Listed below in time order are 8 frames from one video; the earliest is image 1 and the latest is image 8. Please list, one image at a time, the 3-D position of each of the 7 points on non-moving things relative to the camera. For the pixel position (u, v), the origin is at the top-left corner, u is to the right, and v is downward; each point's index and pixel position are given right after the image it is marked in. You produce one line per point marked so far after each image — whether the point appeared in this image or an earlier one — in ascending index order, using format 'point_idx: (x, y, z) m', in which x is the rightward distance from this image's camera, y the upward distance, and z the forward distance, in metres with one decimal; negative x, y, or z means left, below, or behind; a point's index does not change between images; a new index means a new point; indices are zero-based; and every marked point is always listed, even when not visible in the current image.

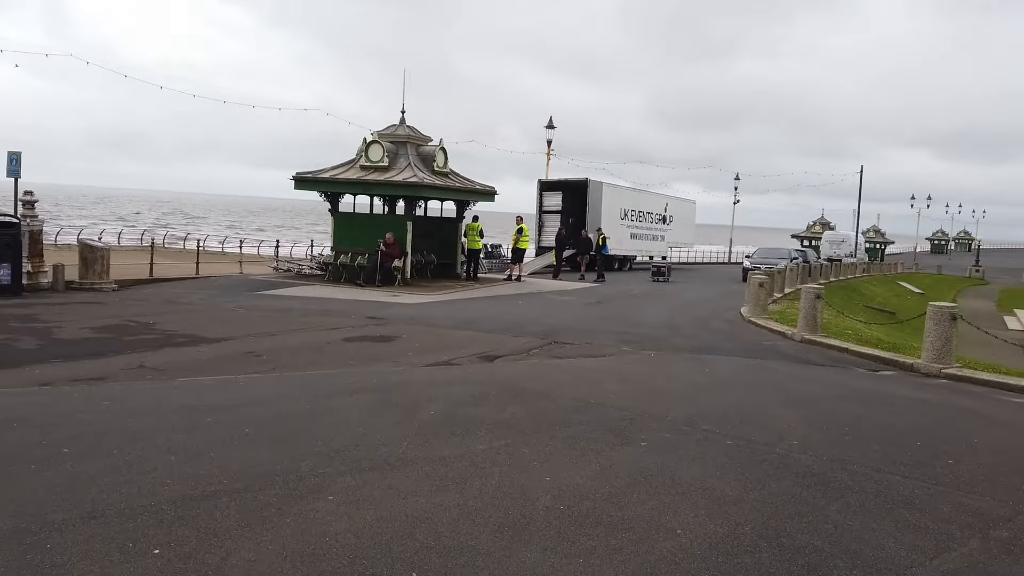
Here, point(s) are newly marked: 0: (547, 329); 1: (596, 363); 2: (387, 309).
0: (+0.6, -0.7, +13.0) m
1: (+1.1, -1.0, +9.8) m
2: (-2.5, -0.4, +15.2) m
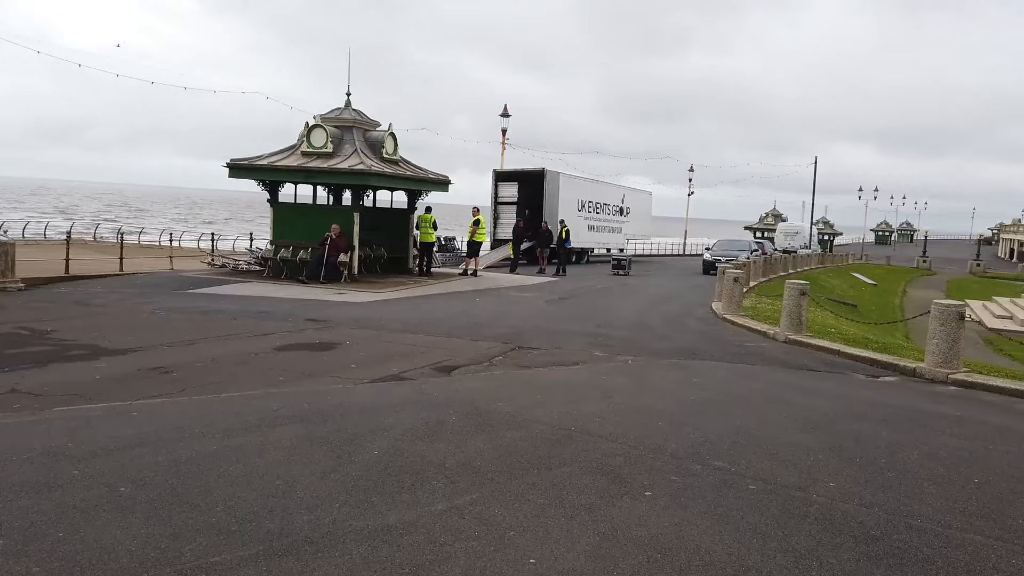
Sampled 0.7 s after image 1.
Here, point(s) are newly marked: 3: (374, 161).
0: (-0.1, -0.7, +11.7) m
1: (+0.6, -1.0, +8.5) m
2: (-3.3, -0.4, +13.7) m
3: (-3.6, +3.3, +19.4) m
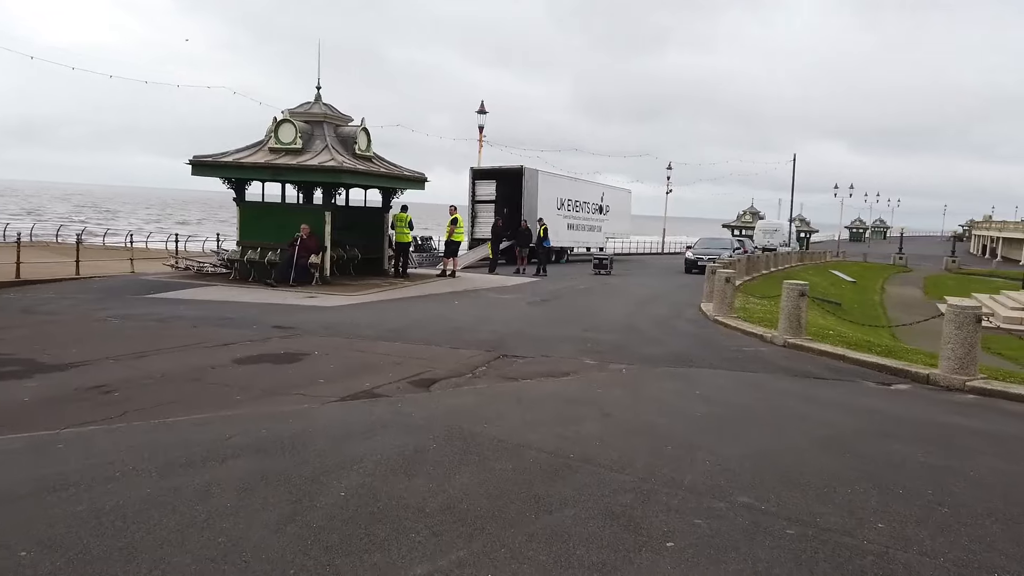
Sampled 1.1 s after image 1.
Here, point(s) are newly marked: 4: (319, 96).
0: (-0.3, -0.7, +10.9) m
1: (+0.5, -1.0, +7.7) m
2: (-3.6, -0.5, +12.9) m
3: (-4.1, +3.2, +18.5) m
4: (-5.0, +5.0, +19.5) m
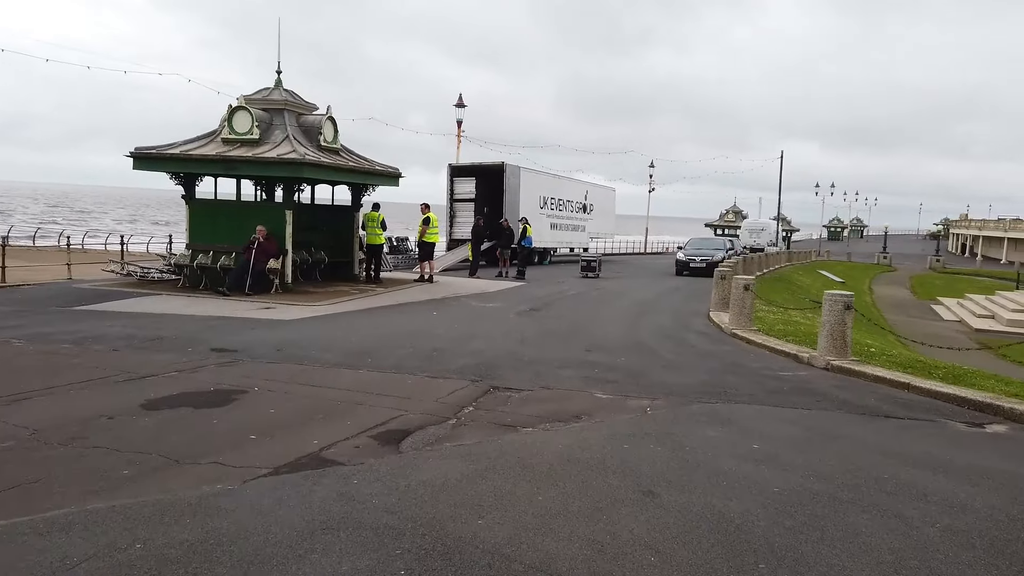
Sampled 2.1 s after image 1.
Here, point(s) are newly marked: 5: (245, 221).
0: (-0.4, -0.9, +9.0) m
1: (+0.5, -1.2, +5.9) m
2: (-3.8, -0.7, +10.8) m
3: (-4.5, +3.0, +16.4) m
4: (-5.4, +4.8, +17.5) m
5: (-5.8, +1.4, +16.2) m
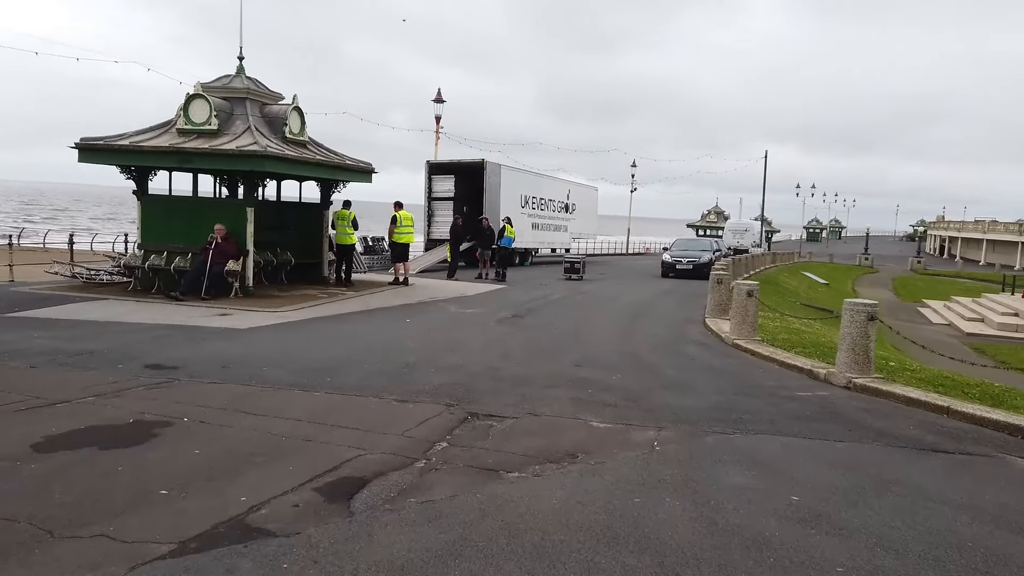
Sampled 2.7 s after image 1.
0: (-0.6, -1.0, +7.8) m
1: (+0.3, -1.3, +4.7) m
2: (-4.0, -0.7, +9.6) m
3: (-4.8, +3.0, +15.2) m
4: (-5.8, +4.7, +16.2) m
5: (-6.1, +1.4, +14.9) m
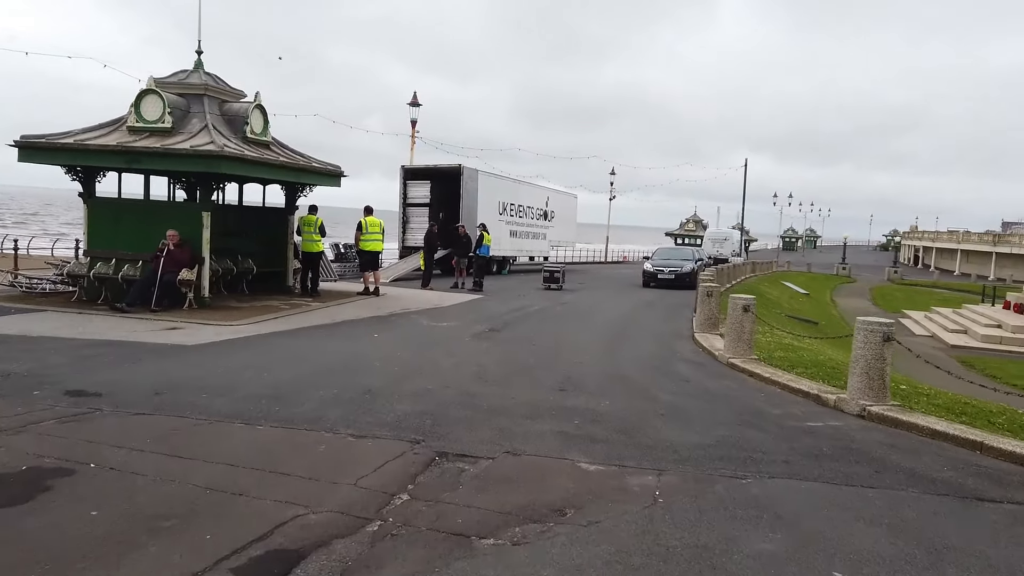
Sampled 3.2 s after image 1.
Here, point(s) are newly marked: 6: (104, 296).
0: (-0.8, -1.1, +6.9) m
1: (+0.2, -1.4, +3.8) m
2: (-4.3, -0.9, +8.5) m
3: (-5.3, +2.8, +14.1) m
4: (-6.3, +4.5, +15.1) m
5: (-6.6, +1.2, +13.8) m
6: (-7.5, -0.2, +13.8) m
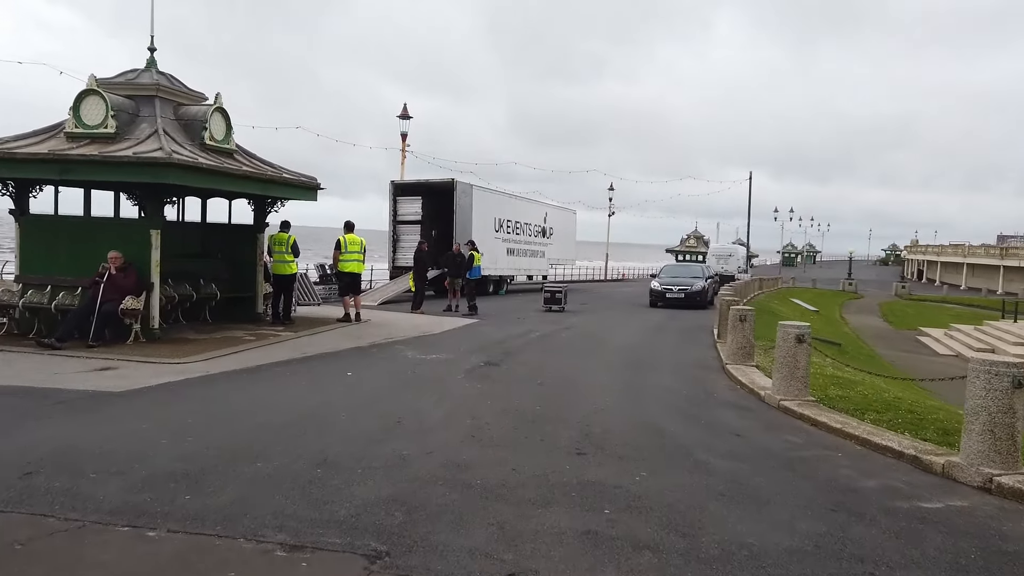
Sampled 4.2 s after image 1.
0: (-0.8, -1.4, +4.9) m
1: (+0.3, -1.5, +1.8) m
2: (-4.3, -1.2, +6.6) m
3: (-5.3, +2.3, +12.3) m
4: (-6.4, +4.0, +13.3) m
5: (-6.6, +0.7, +11.9) m
6: (-7.5, -0.6, +11.9) m
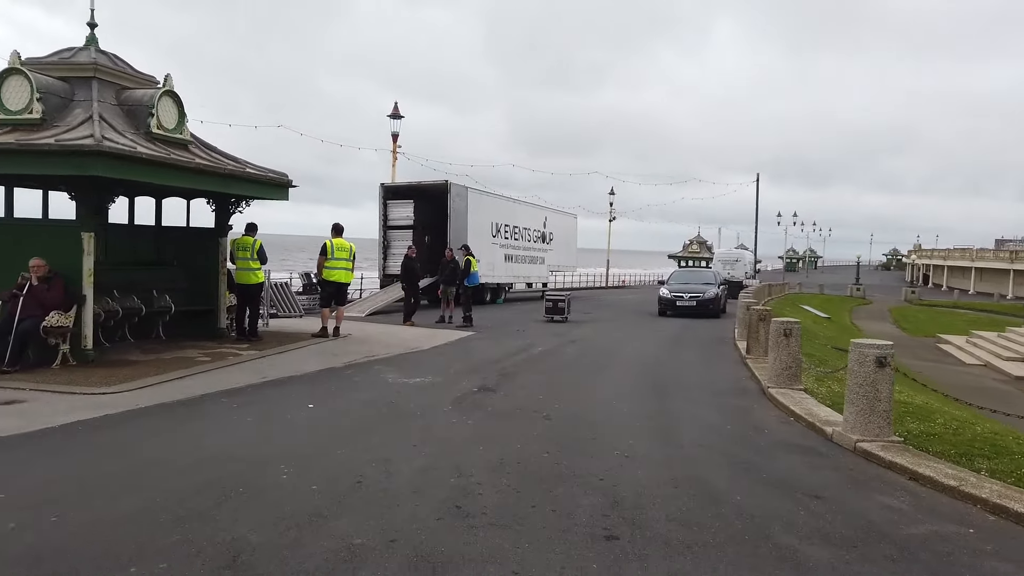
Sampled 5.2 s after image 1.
0: (-0.8, -1.4, +3.1) m
1: (+0.3, -1.6, 0.0) m
2: (-4.3, -1.3, +4.7) m
3: (-5.4, +2.1, +10.4) m
4: (-6.4, +3.8, +11.5) m
5: (-6.6, +0.5, +10.1) m
6: (-7.5, -0.8, +10.0) m
